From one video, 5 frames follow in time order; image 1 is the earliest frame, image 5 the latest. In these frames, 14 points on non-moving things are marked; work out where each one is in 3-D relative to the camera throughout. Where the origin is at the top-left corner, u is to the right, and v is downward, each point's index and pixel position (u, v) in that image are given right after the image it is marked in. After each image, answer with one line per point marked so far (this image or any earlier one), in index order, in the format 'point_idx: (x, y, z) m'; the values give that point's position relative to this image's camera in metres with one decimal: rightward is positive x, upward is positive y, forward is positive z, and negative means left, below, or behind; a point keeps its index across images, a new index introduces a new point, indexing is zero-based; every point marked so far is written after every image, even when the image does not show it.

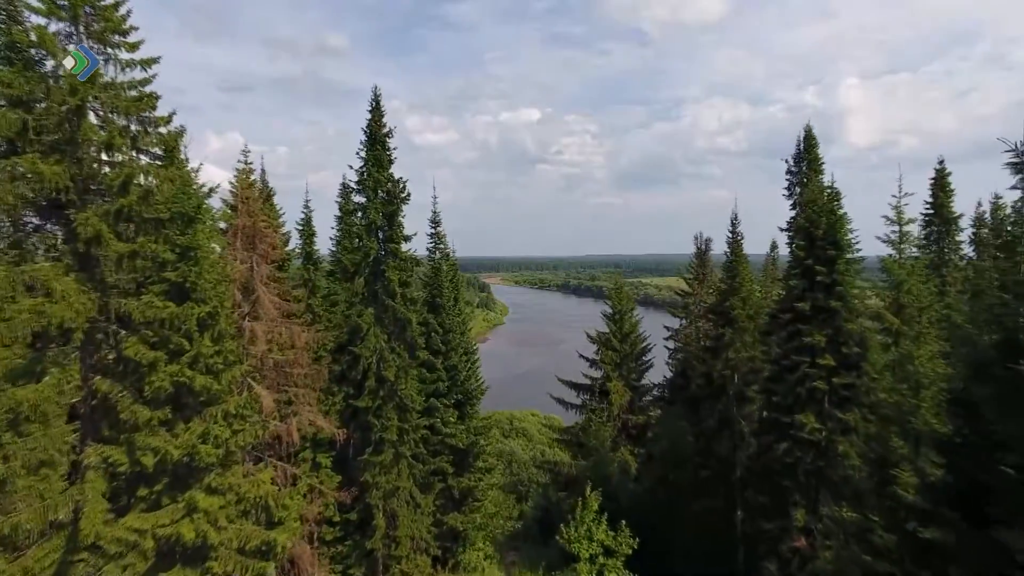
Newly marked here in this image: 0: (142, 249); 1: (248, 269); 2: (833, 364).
0: (-8.3, +0.9, +12.6) m
1: (-7.1, +0.5, +15.2) m
2: (+10.7, -2.6, +18.8) m
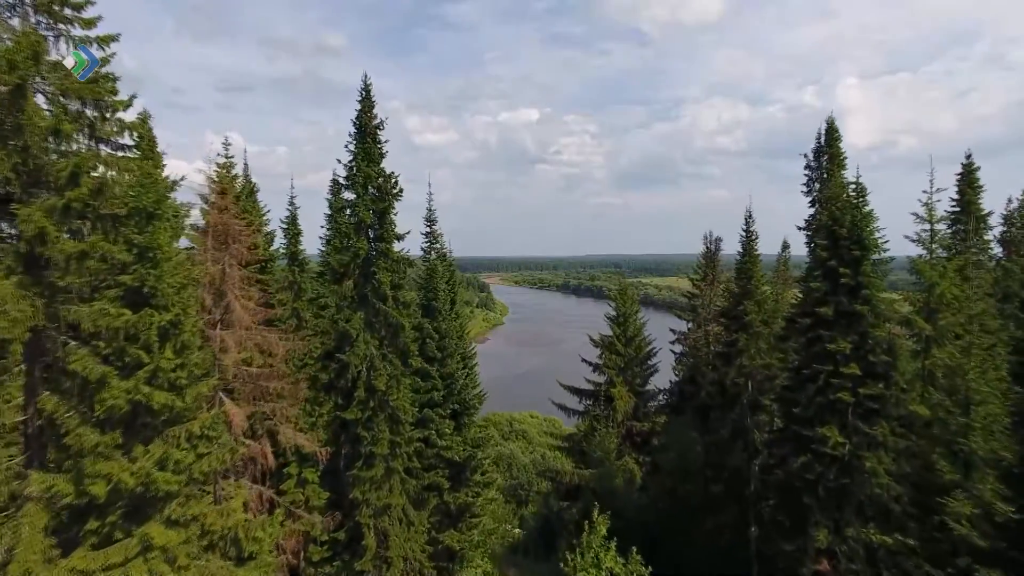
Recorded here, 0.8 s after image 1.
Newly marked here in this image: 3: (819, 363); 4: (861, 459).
0: (-8.3, +0.8, +11.2) m
1: (-7.1, +0.4, +13.8) m
2: (+10.7, -2.7, +17.4) m
3: (+10.2, -2.5, +18.7) m
4: (+10.6, -5.2, +17.2) m
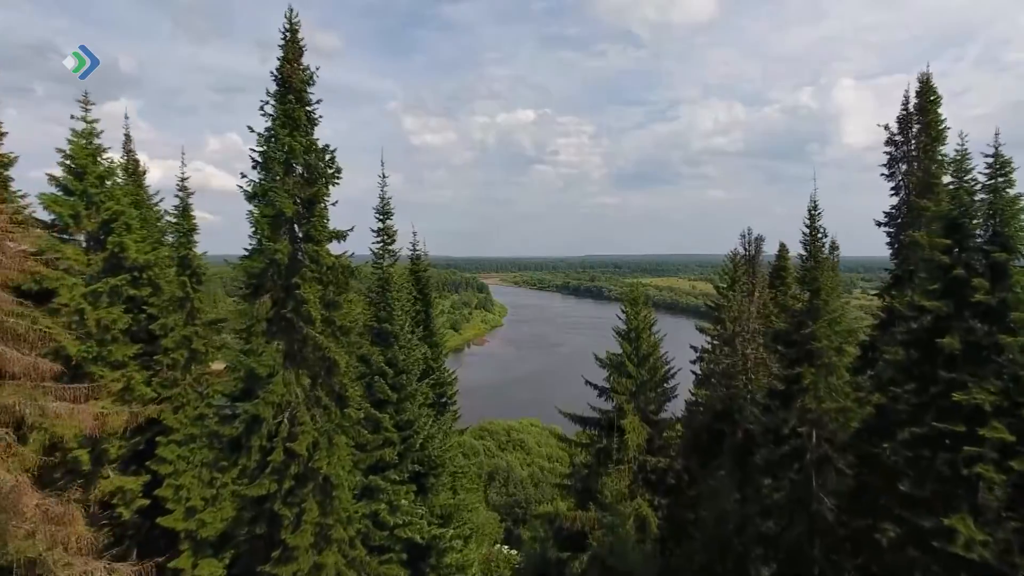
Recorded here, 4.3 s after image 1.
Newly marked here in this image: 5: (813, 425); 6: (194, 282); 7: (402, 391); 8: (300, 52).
0: (-8.8, +0.3, +5.3) m
1: (-7.6, -0.1, +7.9) m
2: (+10.2, -3.1, +11.5) m
3: (+9.7, -2.9, +12.9) m
4: (+10.1, -5.6, +11.3) m
5: (+8.9, -4.0, +16.6) m
6: (-9.0, +0.2, +16.3) m
7: (-3.3, -3.1, +17.0) m
8: (-5.8, +6.4, +15.5) m
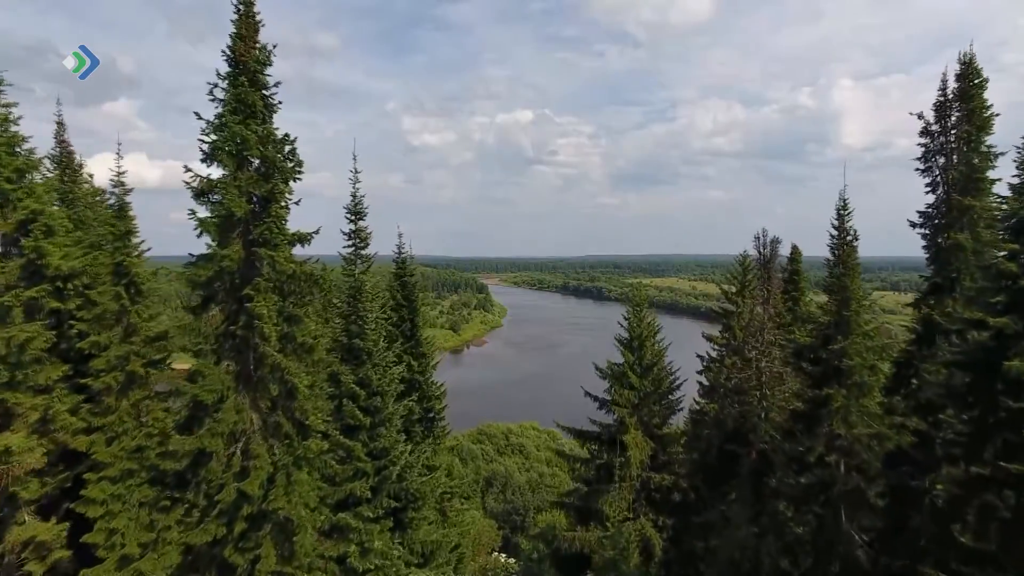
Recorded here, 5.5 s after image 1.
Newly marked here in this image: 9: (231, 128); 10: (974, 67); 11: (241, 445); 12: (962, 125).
0: (-9.1, 0.0, +3.4) m
1: (-7.9, -0.3, +5.9) m
2: (+9.9, -3.4, +9.6) m
3: (+9.4, -3.2, +11.0) m
4: (+9.8, -5.9, +9.4) m
5: (+8.6, -4.3, +14.6) m
6: (-9.3, -0.1, +14.4) m
7: (-3.6, -3.3, +15.1) m
8: (-6.1, +6.2, +13.5) m
9: (-6.3, +3.6, +12.6) m
10: (+12.5, +6.0, +15.4) m
11: (-5.9, -3.4, +12.2) m
12: (+12.4, +4.5, +15.5) m
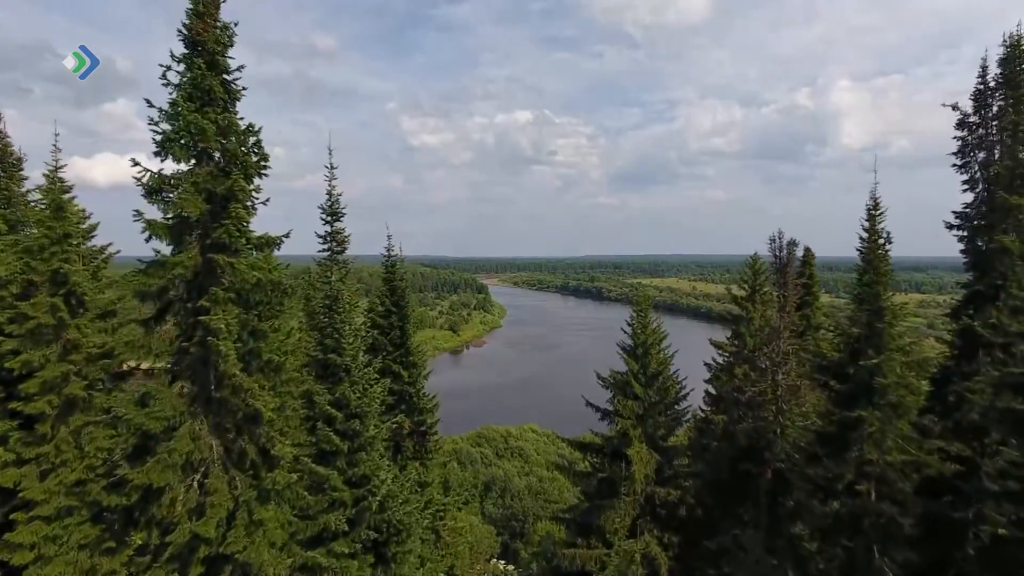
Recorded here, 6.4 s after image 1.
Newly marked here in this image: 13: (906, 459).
0: (-9.2, -0.2, +1.9) m
1: (-8.0, -0.5, +4.4) m
2: (+9.8, -3.6, +8.1) m
3: (+9.3, -3.4, +9.5) m
4: (+9.7, -6.1, +7.9) m
5: (+8.4, -4.5, +13.1) m
6: (-9.5, -0.3, +12.8) m
7: (-3.7, -3.5, +13.6) m
8: (-6.2, +6.0, +12.0) m
9: (-6.4, +3.4, +11.1) m
10: (+12.4, +5.8, +13.9) m
11: (-6.0, -3.6, +10.7) m
12: (+12.2, +4.3, +14.0) m
13: (+8.9, -3.8, +12.8) m
